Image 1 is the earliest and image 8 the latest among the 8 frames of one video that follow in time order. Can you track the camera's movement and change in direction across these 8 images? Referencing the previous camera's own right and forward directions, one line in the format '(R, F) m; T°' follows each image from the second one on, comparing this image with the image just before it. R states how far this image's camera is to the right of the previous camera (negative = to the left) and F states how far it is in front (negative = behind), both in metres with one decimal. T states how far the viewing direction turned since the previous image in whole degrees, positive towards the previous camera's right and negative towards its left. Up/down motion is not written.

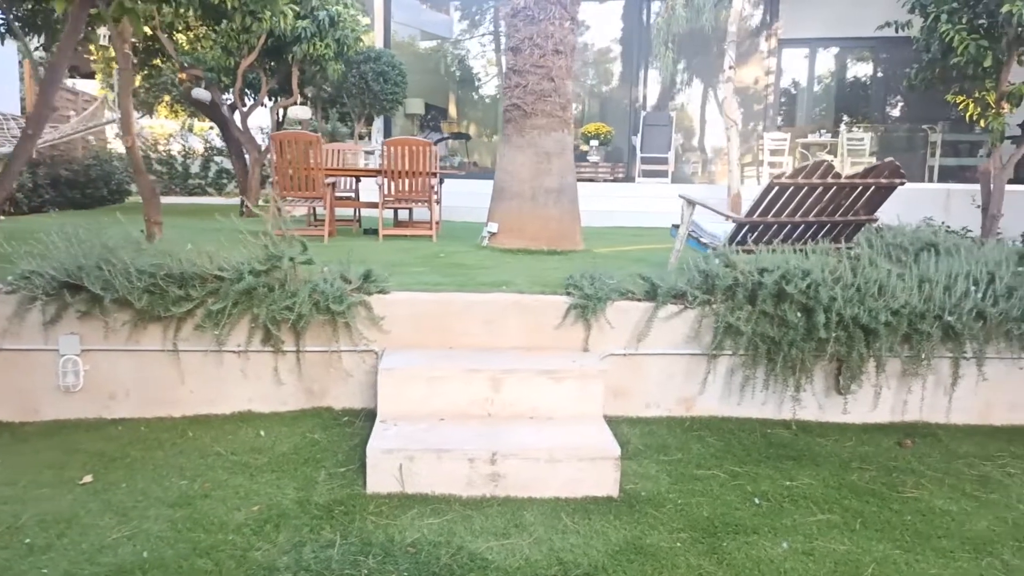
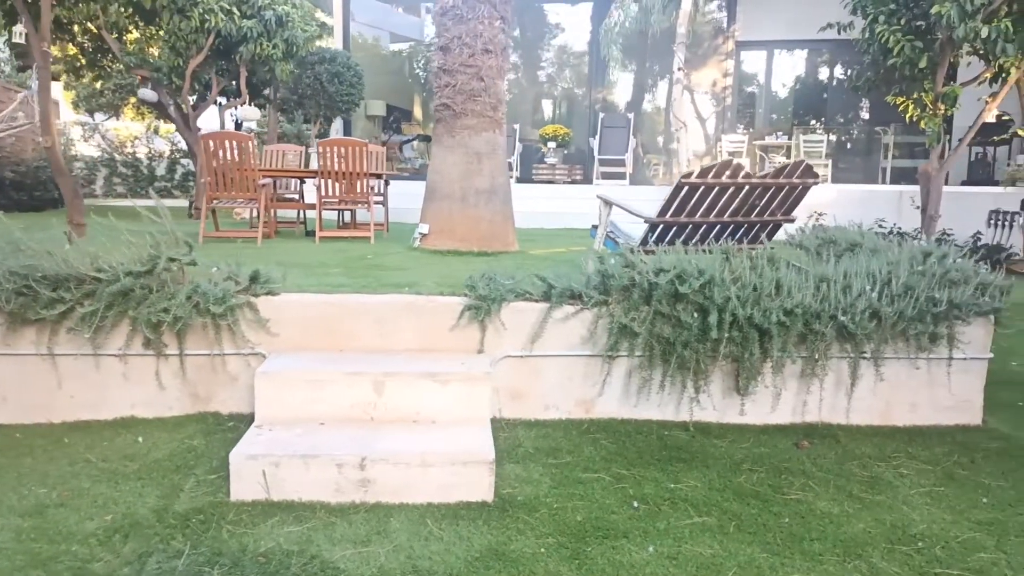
(+0.4, +0.1) m; +1°
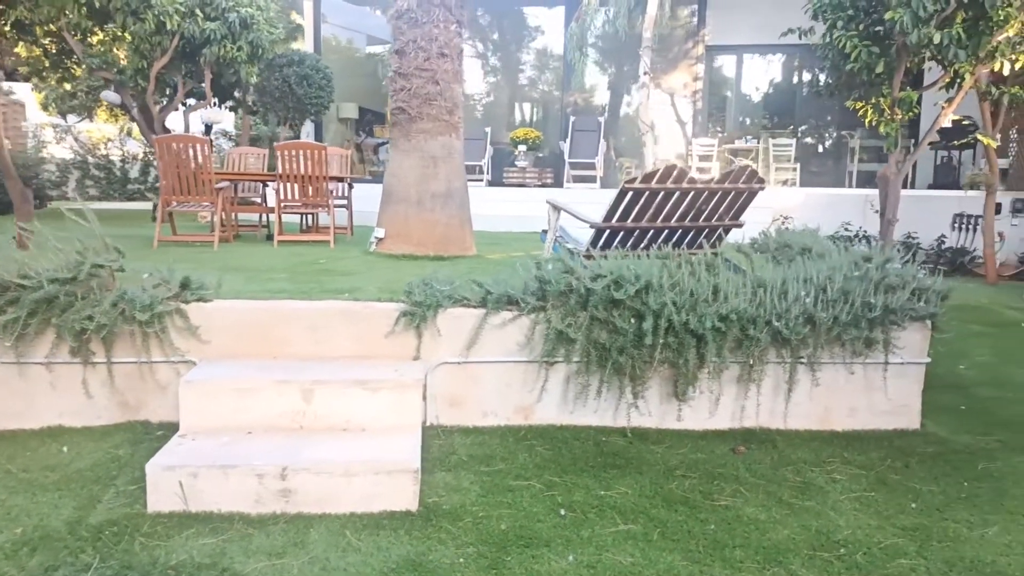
(+0.2, 0.0) m; +1°
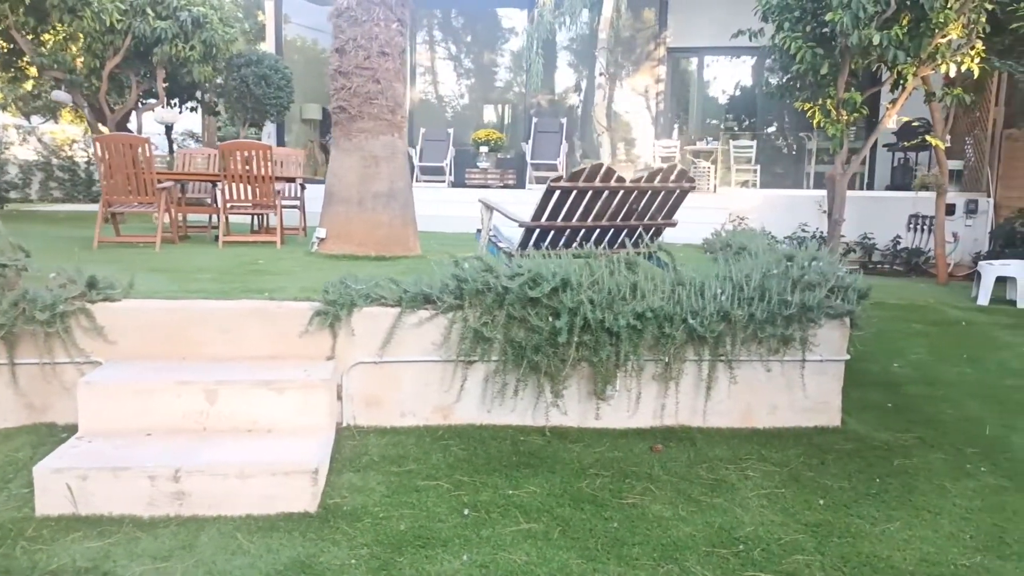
(+0.3, 0.0) m; +1°
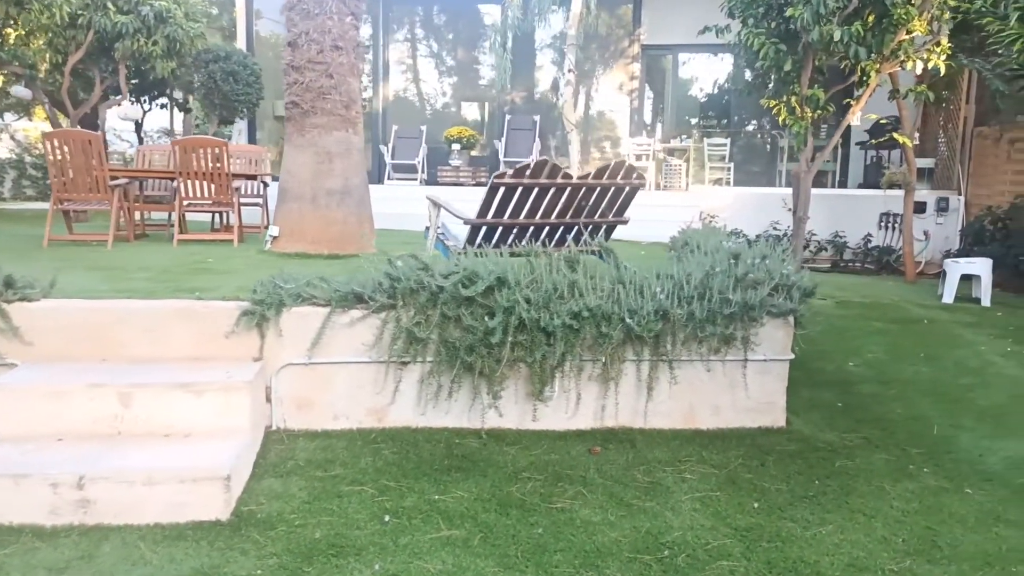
(+0.3, +0.1) m; +1°
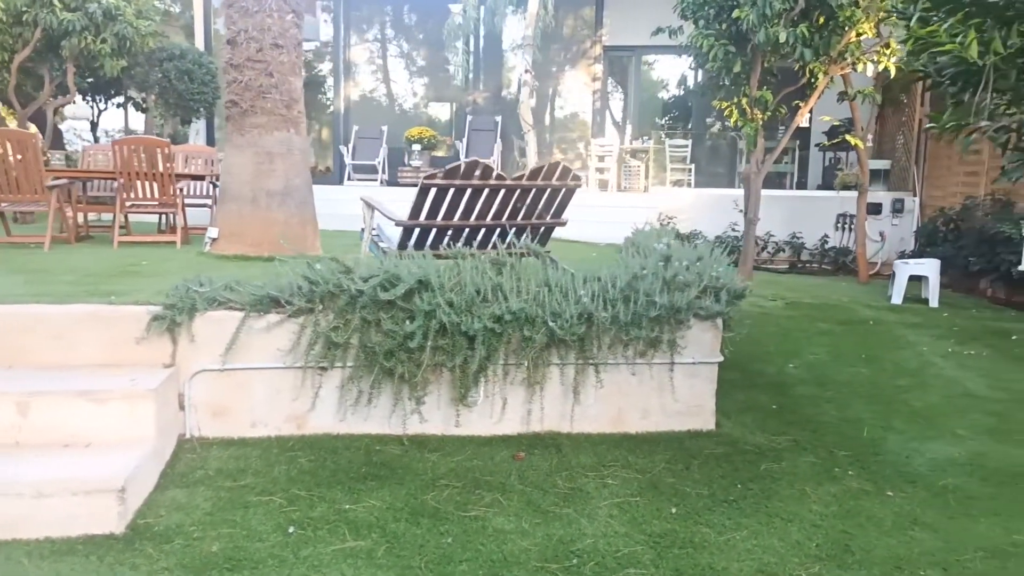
(+0.3, +0.1) m; +2°
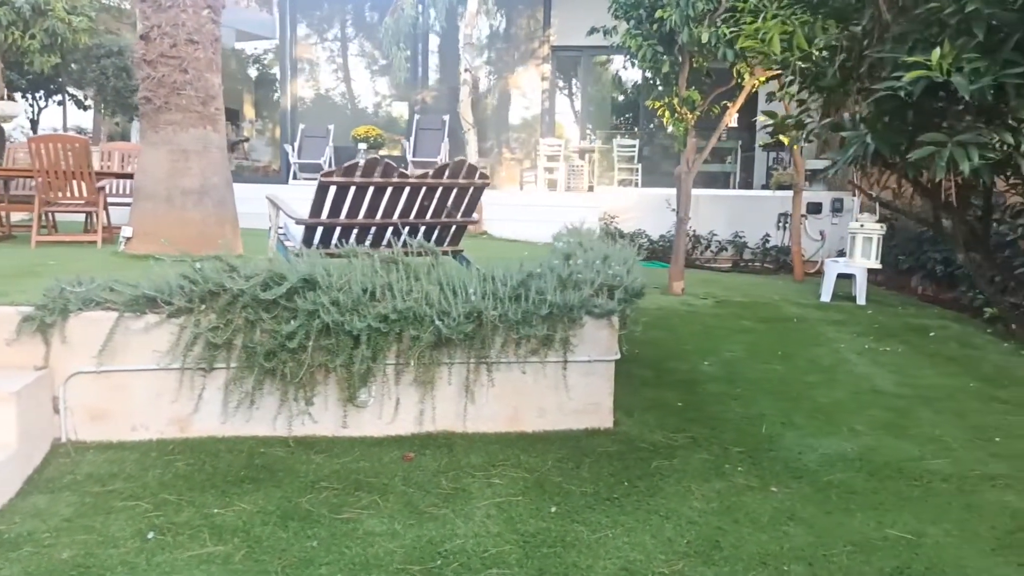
(+0.4, 0.0) m; +2°
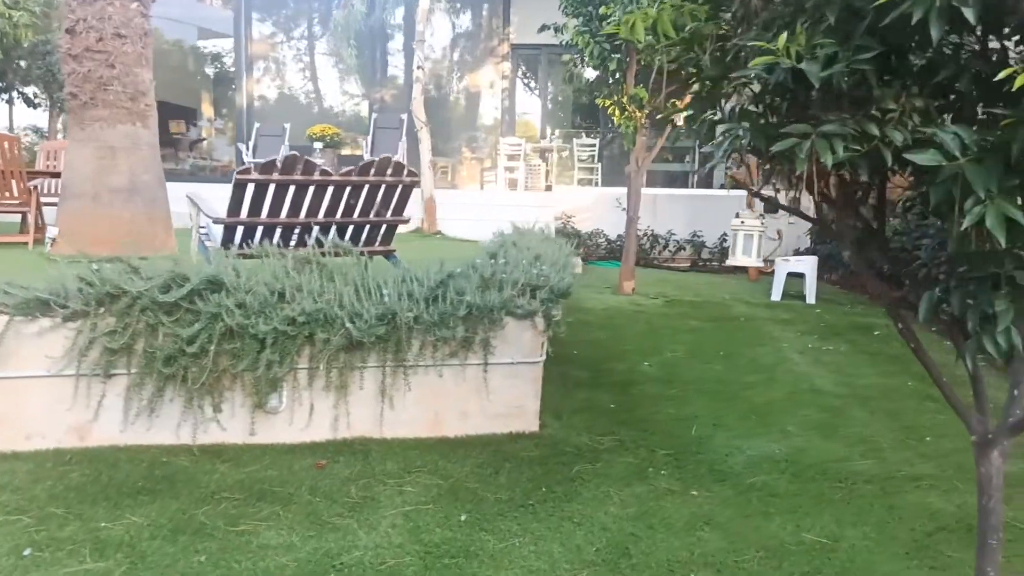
(+0.3, +0.1) m; +2°
